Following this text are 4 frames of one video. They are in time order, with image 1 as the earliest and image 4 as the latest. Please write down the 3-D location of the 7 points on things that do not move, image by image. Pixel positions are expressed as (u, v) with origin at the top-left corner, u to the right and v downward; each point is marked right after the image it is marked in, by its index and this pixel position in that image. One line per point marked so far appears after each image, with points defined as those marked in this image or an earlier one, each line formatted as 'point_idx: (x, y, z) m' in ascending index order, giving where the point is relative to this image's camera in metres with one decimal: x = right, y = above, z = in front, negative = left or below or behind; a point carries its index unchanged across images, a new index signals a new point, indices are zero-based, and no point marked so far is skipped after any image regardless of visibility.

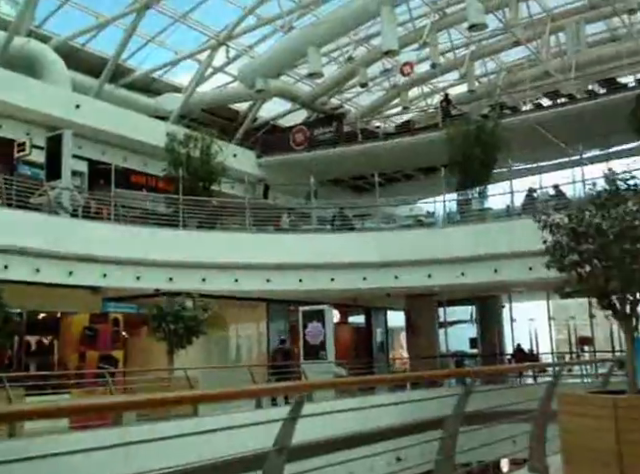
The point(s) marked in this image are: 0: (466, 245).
0: (+4.5, -0.3, +19.4) m
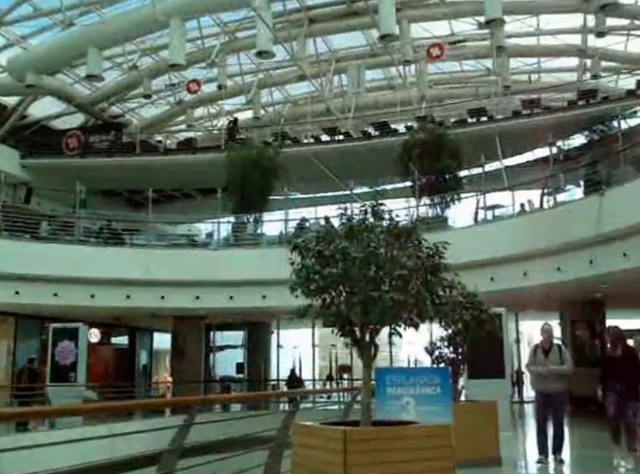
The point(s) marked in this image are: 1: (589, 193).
0: (-2.7, -1.0, +19.0) m
1: (+5.8, +0.9, +13.2) m
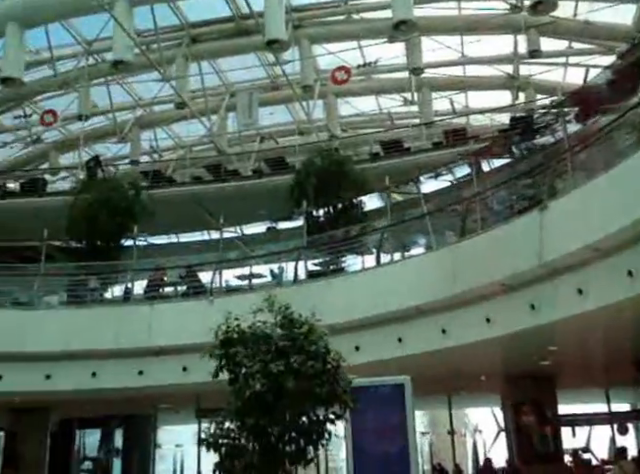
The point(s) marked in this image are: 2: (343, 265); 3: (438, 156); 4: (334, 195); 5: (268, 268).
0: (-5.9, -2.2, +14.0) m
1: (+3.1, +0.4, +9.3) m
2: (+0.4, -0.5, +12.1) m
3: (+3.2, +2.2, +16.6) m
4: (+0.4, +1.0, +15.1) m
5: (-1.1, -0.6, +12.7) m
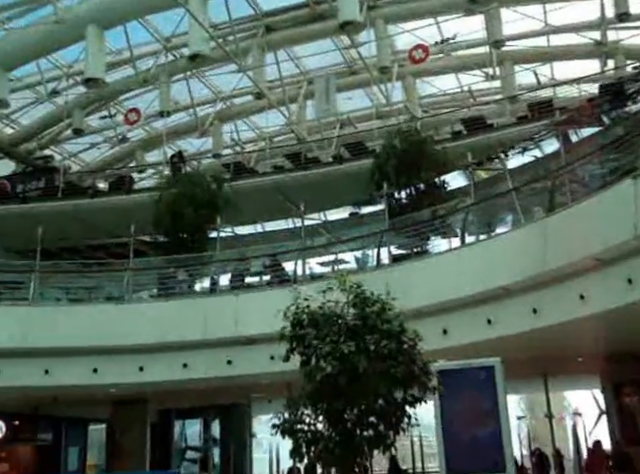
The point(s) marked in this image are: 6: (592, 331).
0: (-3.9, -2.1, +14.7) m
1: (+4.2, +0.8, +8.7) m
2: (+2.0, -0.2, +11.8) m
3: (+5.3, +2.7, +15.9) m
4: (+2.3, +1.4, +14.8) m
5: (+0.6, -0.3, +12.6) m
6: (+4.8, -1.7, +10.8) m
